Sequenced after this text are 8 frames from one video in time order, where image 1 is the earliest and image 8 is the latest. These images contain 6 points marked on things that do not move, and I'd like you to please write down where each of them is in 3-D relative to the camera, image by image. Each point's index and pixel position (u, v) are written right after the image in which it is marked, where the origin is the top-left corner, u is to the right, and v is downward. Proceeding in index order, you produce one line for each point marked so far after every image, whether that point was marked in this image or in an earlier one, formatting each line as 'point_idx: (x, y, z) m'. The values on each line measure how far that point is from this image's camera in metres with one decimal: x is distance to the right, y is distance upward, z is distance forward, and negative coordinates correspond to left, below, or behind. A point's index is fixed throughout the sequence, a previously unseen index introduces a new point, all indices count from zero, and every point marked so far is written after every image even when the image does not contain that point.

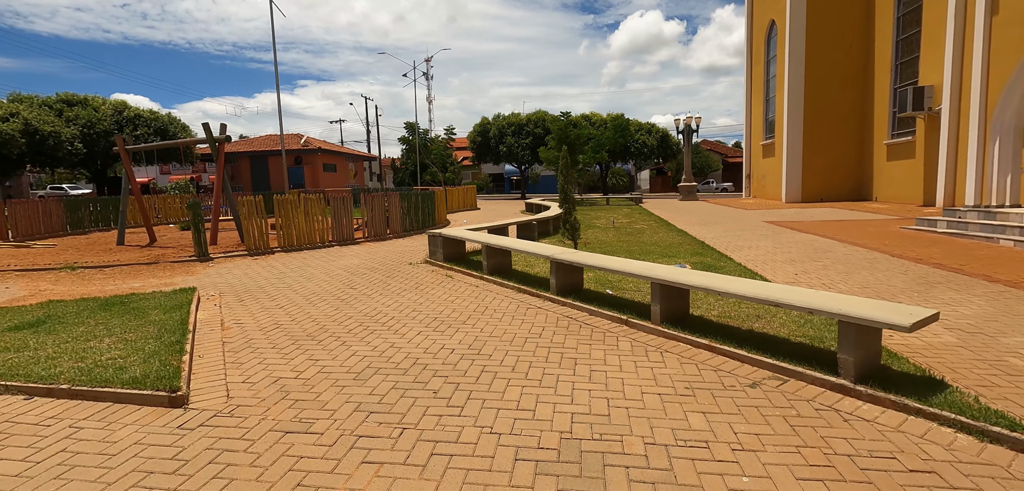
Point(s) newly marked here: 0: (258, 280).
0: (-4.2, -0.6, +8.1) m
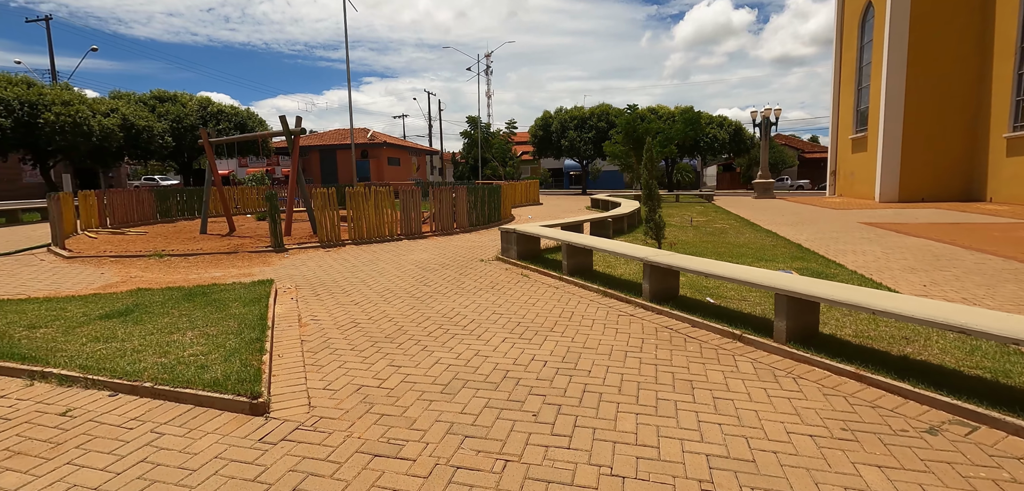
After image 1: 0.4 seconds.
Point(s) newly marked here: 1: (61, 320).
0: (-3.0, -0.5, +8.0) m
1: (-4.6, -0.8, +5.0) m
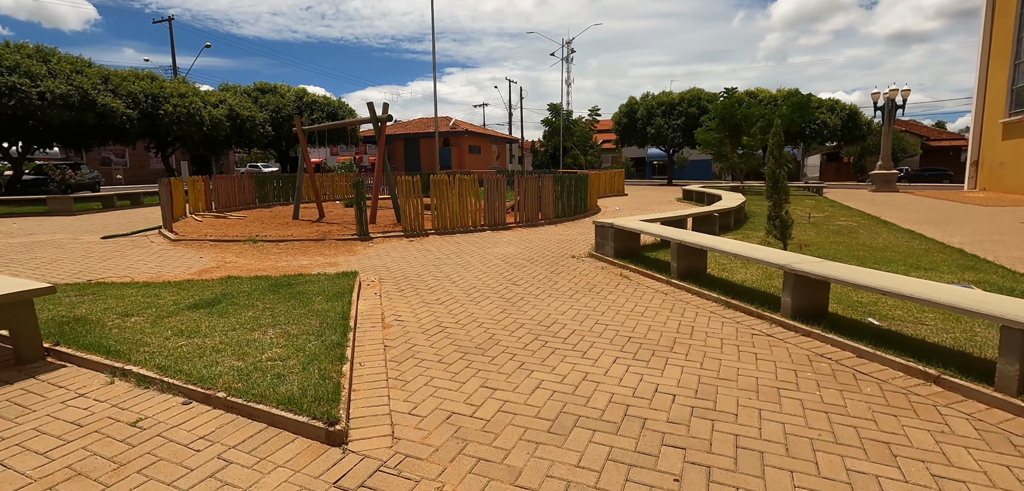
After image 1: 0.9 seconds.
0: (-1.5, -0.3, +7.6) m
1: (-3.6, -0.6, +4.9) m
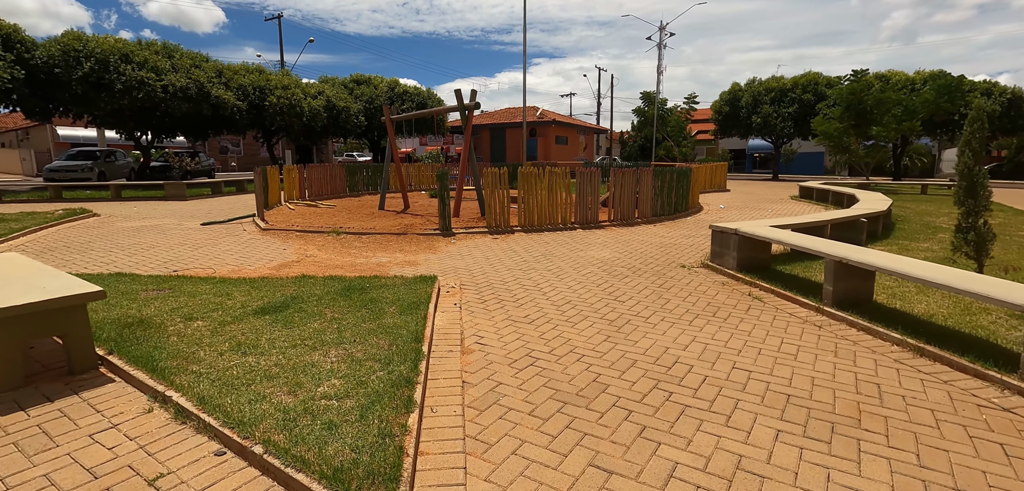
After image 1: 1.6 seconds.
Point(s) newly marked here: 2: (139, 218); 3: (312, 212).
0: (-0.2, -0.3, +6.8) m
1: (-2.7, -0.6, +4.5) m
2: (-8.8, +0.7, +11.6) m
3: (-5.3, +0.9, +12.9) m
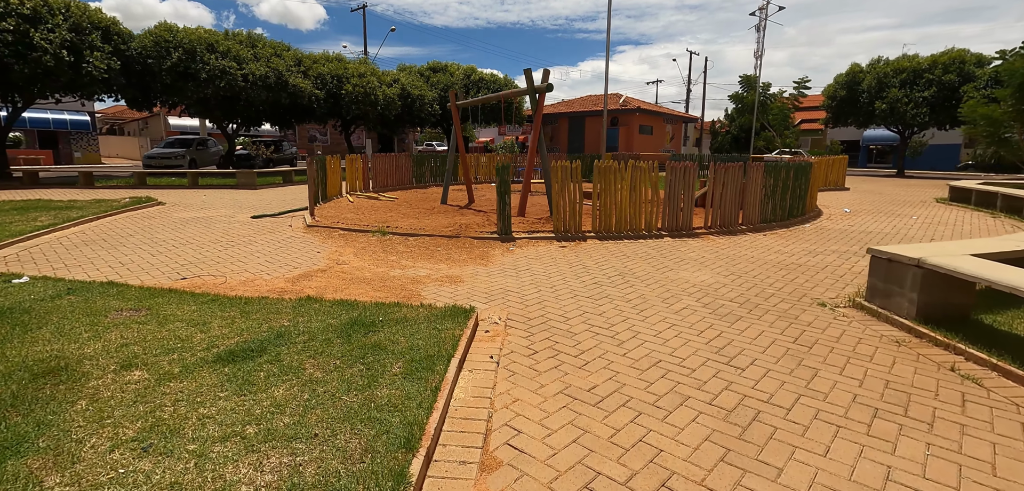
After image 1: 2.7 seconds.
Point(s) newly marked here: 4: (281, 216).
0: (+0.6, -0.5, +5.3) m
1: (-2.3, -0.7, +3.3) m
2: (-7.2, +0.9, +11.3) m
3: (-3.5, +1.0, +12.0) m
4: (-4.7, +0.6, +9.9) m
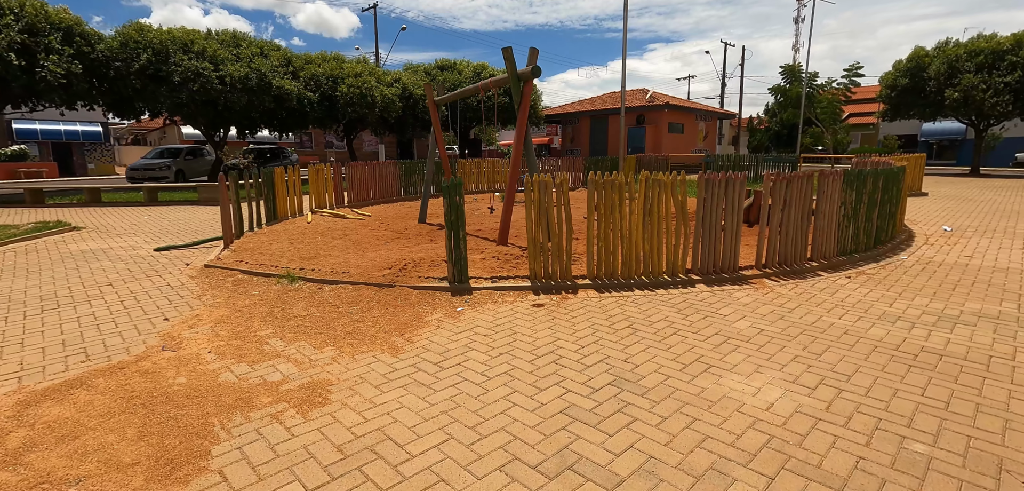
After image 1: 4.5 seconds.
0: (-0.1, -1.1, +2.7) m
1: (-3.1, -1.3, +0.9) m
2: (-7.5, +0.2, +9.2) m
3: (-3.7, +0.3, +9.7) m
4: (-5.1, -0.1, +7.7) m
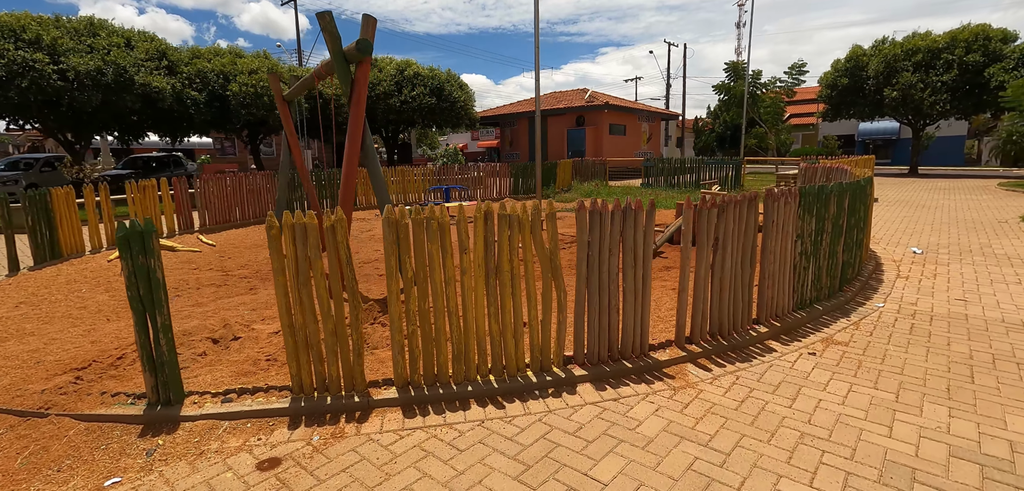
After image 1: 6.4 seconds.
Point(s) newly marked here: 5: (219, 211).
0: (-1.5, -1.7, +0.3) m
1: (-4.3, -2.0, -1.7) m
2: (-9.4, -0.6, +6.2) m
3: (-5.7, -0.4, +7.0) m
4: (-6.9, -0.8, +4.9) m
5: (-6.6, +0.8, +10.9) m
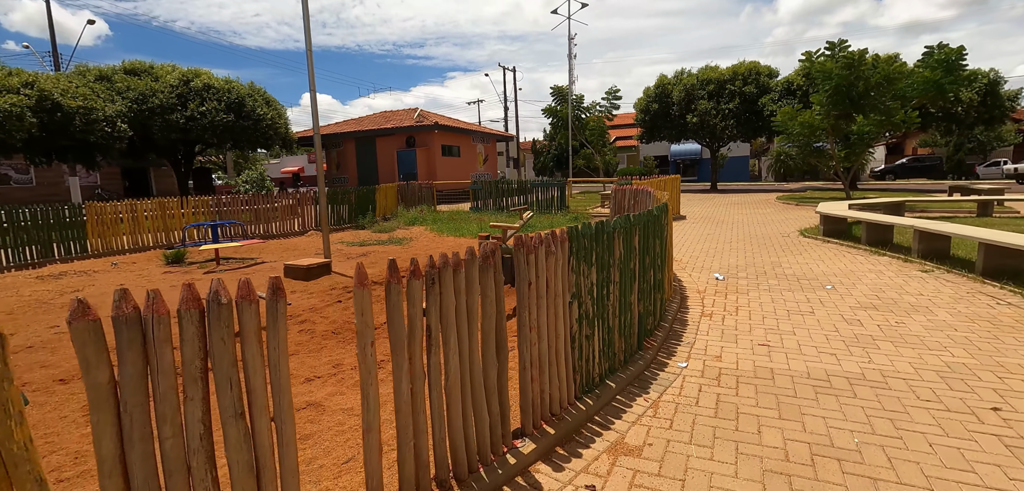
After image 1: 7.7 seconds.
0: (-2.3, -2.1, -2.0) m
1: (-4.4, -2.5, -4.7) m
2: (-11.6, -1.8, +1.4) m
3: (-8.3, -1.4, +3.2) m
4: (-8.8, -1.7, +0.9) m
5: (-10.3, -0.4, +6.7) m
